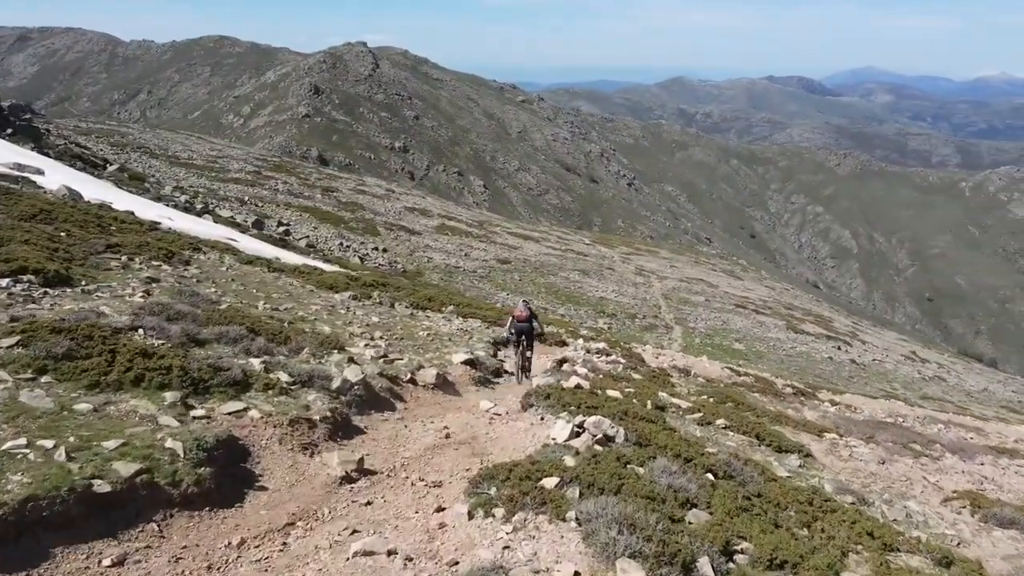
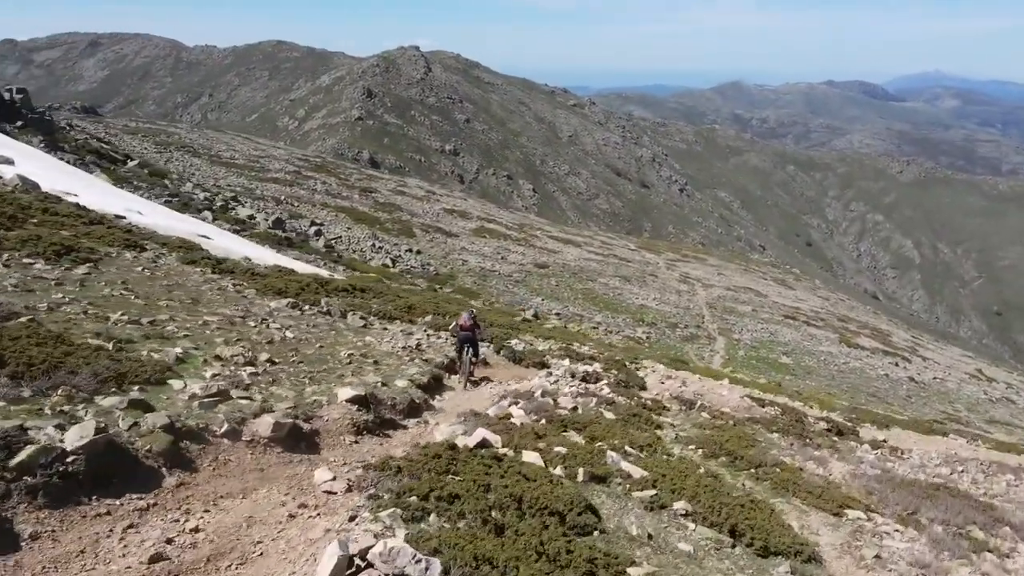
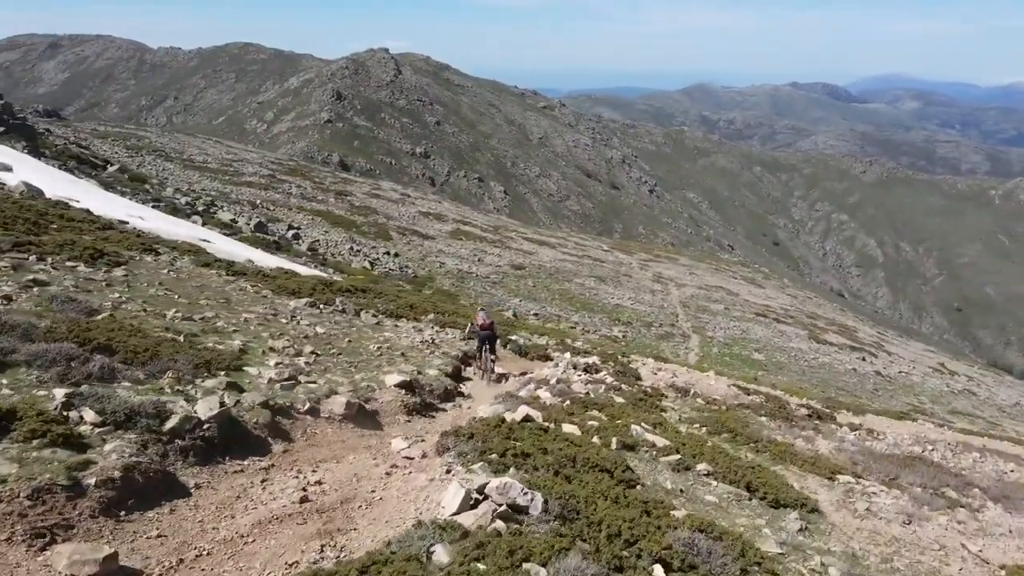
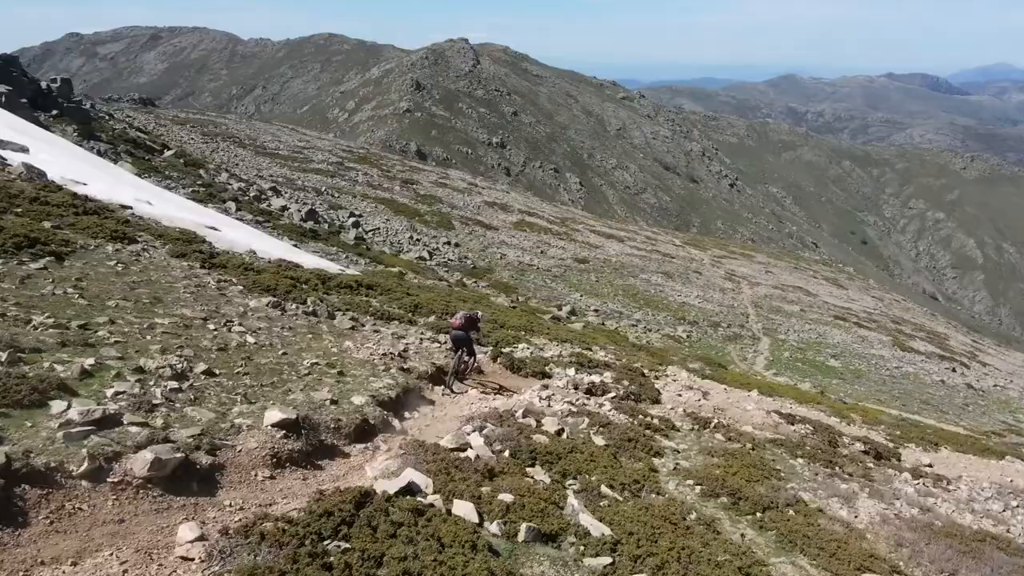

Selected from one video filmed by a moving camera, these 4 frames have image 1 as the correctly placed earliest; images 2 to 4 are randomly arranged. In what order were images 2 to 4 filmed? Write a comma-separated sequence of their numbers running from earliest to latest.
3, 2, 4
